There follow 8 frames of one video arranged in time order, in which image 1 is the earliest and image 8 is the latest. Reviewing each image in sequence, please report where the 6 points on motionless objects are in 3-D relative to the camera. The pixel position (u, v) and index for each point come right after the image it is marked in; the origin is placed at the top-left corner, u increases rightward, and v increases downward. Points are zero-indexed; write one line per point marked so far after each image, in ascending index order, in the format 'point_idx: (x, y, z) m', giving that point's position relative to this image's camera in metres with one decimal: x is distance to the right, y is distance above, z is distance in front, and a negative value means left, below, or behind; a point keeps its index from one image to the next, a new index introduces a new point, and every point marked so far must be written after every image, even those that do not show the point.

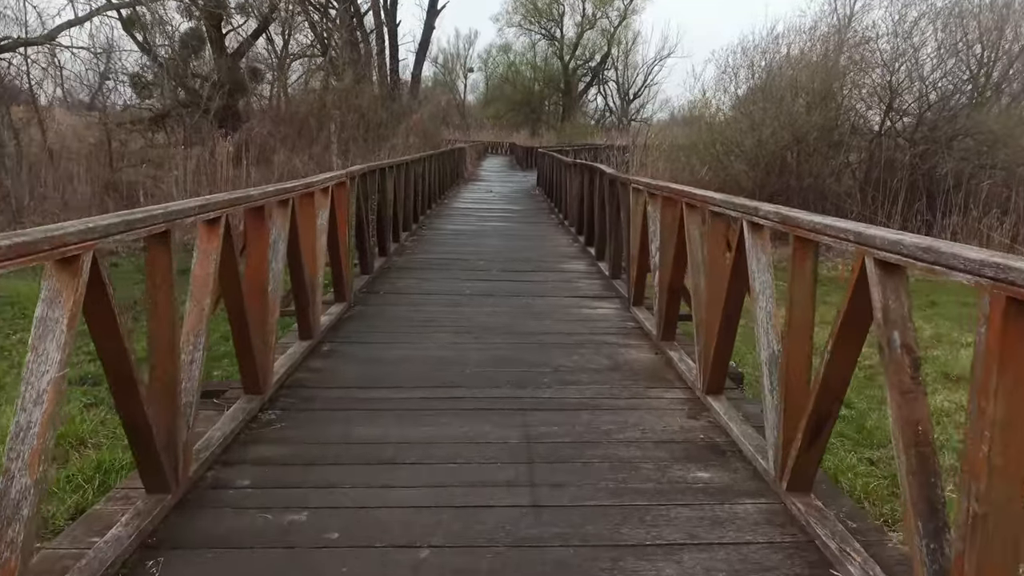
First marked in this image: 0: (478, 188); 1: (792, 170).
0: (-0.6, +1.9, +13.9) m
1: (+5.0, +2.1, +12.9) m
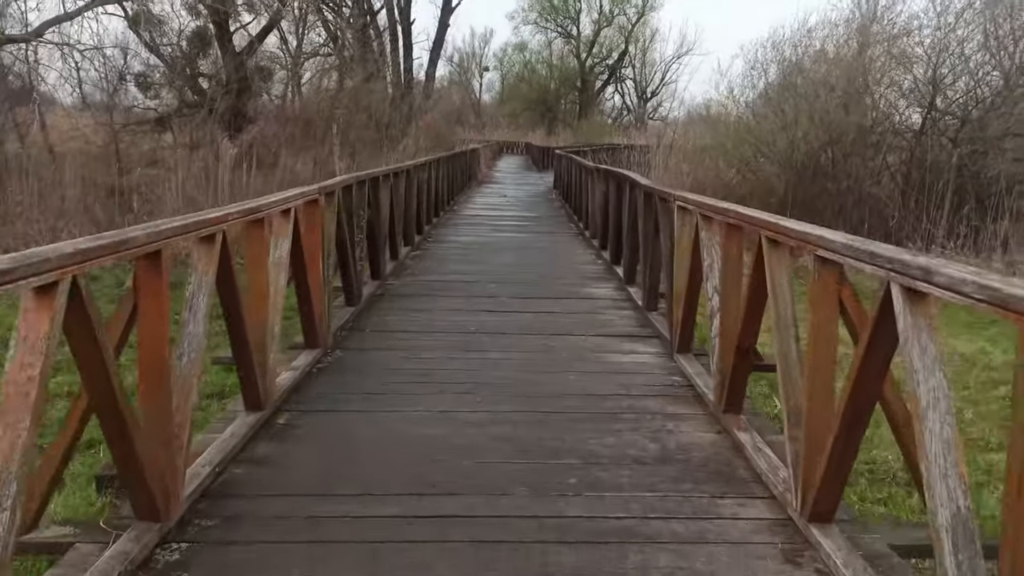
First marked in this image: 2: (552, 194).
0: (-0.3, +1.7, +13.2) m
1: (+5.3, +1.9, +12.1) m
2: (+0.7, +1.6, +12.4) m
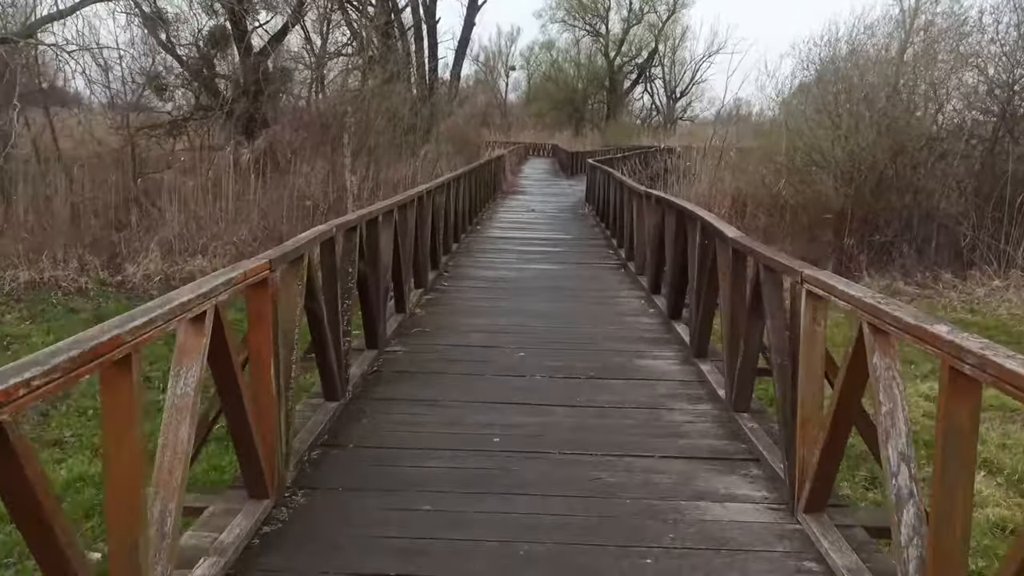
0: (+0.1, +1.4, +12.2) m
1: (+5.7, +1.6, +10.9) m
2: (+1.2, +1.2, +11.3) m
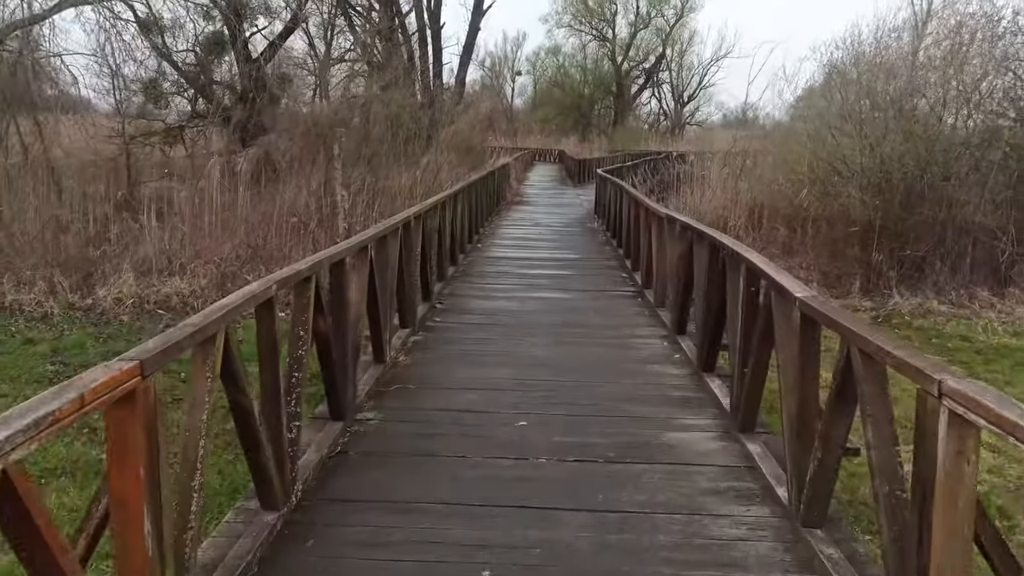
0: (+0.2, +1.1, +11.5) m
1: (+5.8, +1.3, +10.2) m
2: (+1.2, +1.0, +10.7) m
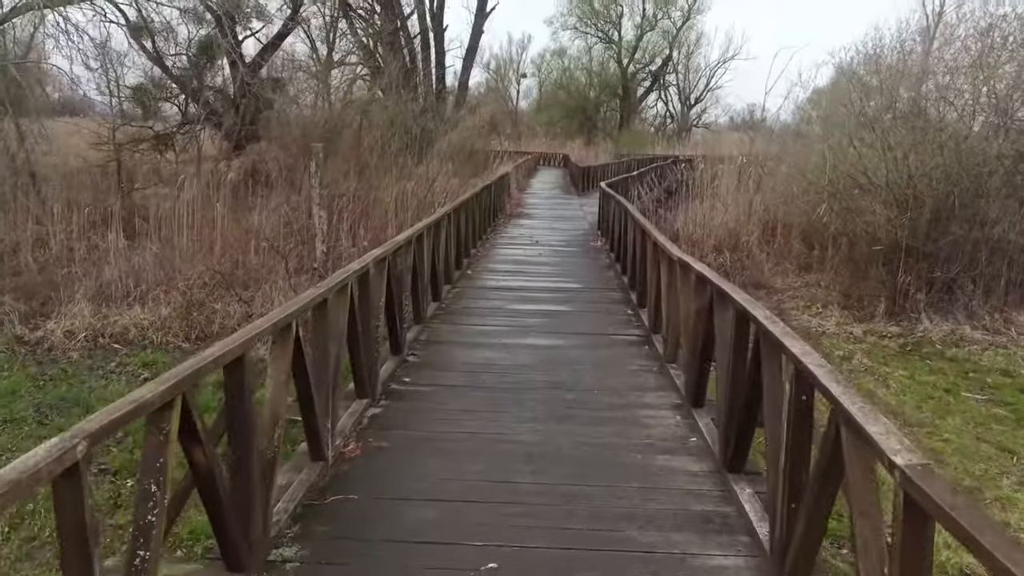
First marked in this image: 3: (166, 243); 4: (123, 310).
0: (+0.2, +0.8, +10.8) m
1: (+5.7, +1.0, +9.4) m
2: (+1.2, +0.7, +9.9) m
3: (-4.2, +0.5, +8.8) m
4: (-3.9, -0.2, +7.2) m
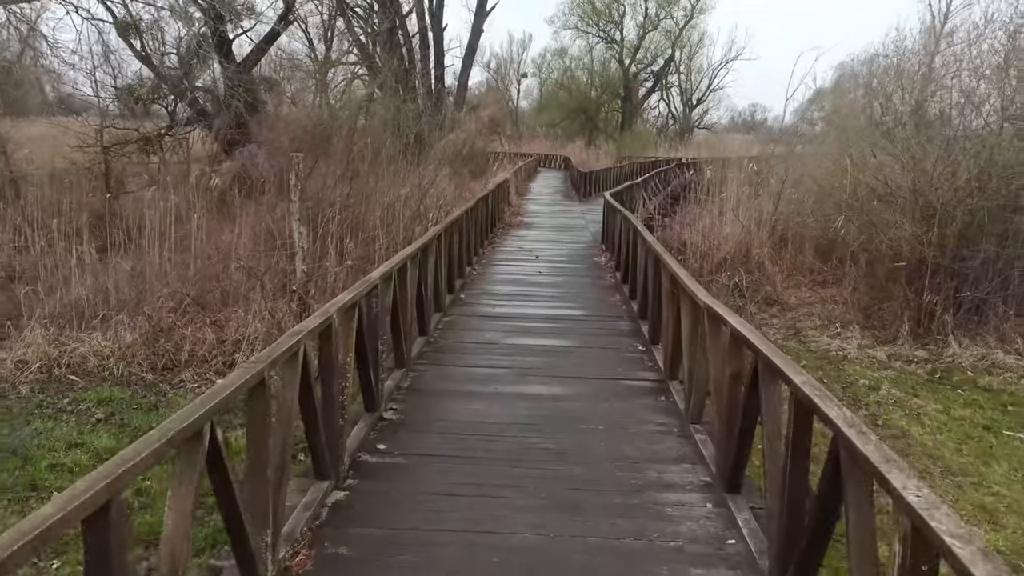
0: (+0.1, +0.6, +10.2) m
1: (+5.7, +0.8, +8.8) m
2: (+1.2, +0.4, +9.3) m
3: (-4.3, +0.3, +8.2) m
4: (-3.9, -0.4, +6.5) m
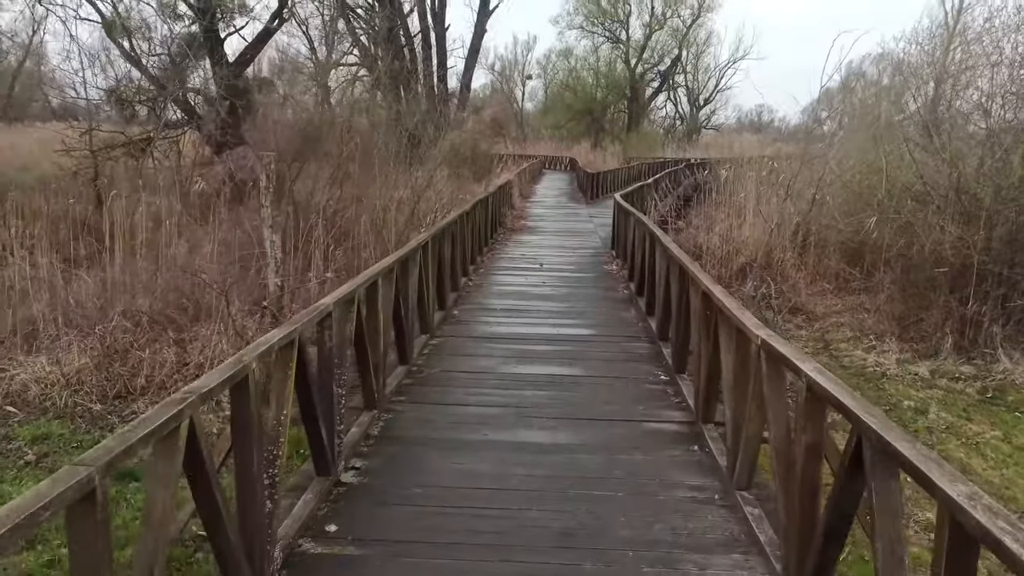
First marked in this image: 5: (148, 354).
0: (+0.2, +0.5, +9.4) m
1: (+5.7, +0.7, +7.9) m
2: (+1.2, +0.3, +8.5) m
3: (-4.2, +0.2, +7.5) m
4: (-3.9, -0.6, +5.8) m
5: (-2.9, -0.5, +5.8) m
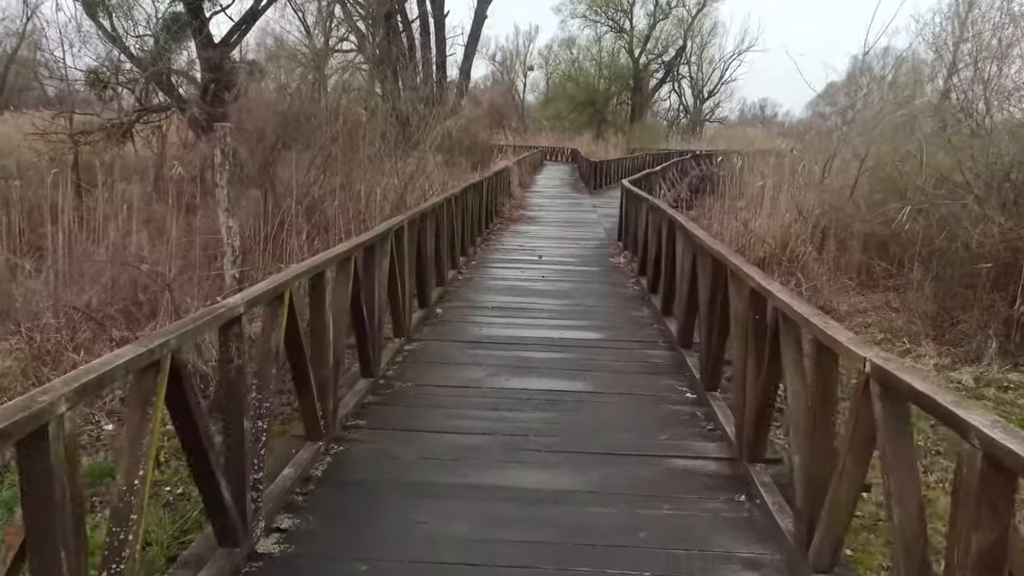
0: (+0.1, +0.5, +8.6) m
1: (+5.7, +0.7, +7.1) m
2: (+1.2, +0.4, +7.7) m
3: (-4.3, +0.3, +6.7) m
4: (-3.9, -0.5, +5.0) m
5: (-3.0, -0.5, +5.0) m
